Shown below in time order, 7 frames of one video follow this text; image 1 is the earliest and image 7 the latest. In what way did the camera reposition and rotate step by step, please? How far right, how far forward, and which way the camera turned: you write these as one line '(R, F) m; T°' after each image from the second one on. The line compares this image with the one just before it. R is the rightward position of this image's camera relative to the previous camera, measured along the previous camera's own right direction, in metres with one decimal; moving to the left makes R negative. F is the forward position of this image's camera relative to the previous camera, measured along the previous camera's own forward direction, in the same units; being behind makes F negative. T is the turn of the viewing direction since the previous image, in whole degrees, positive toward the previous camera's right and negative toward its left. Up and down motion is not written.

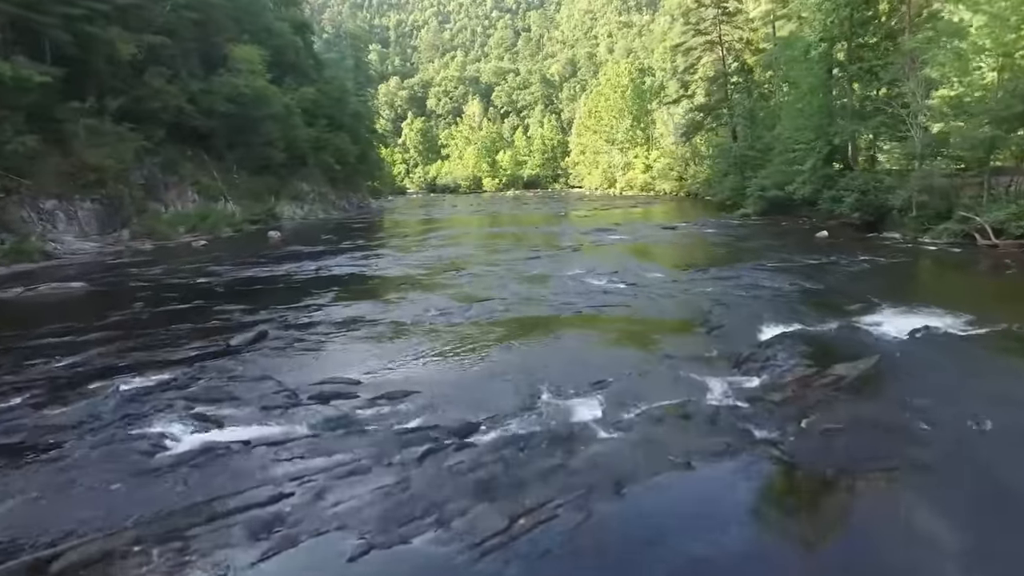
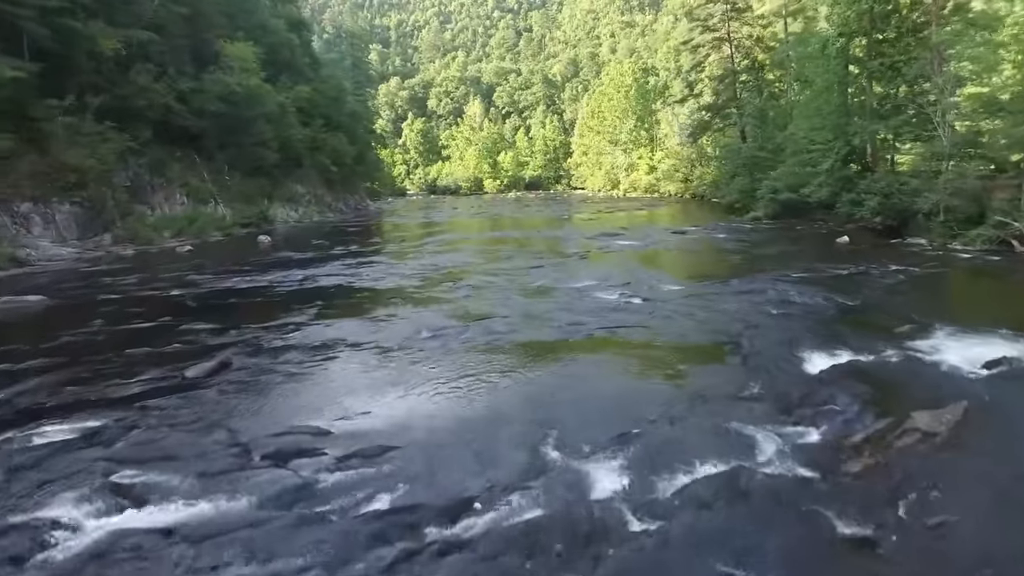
(0.0, +1.4) m; 0°
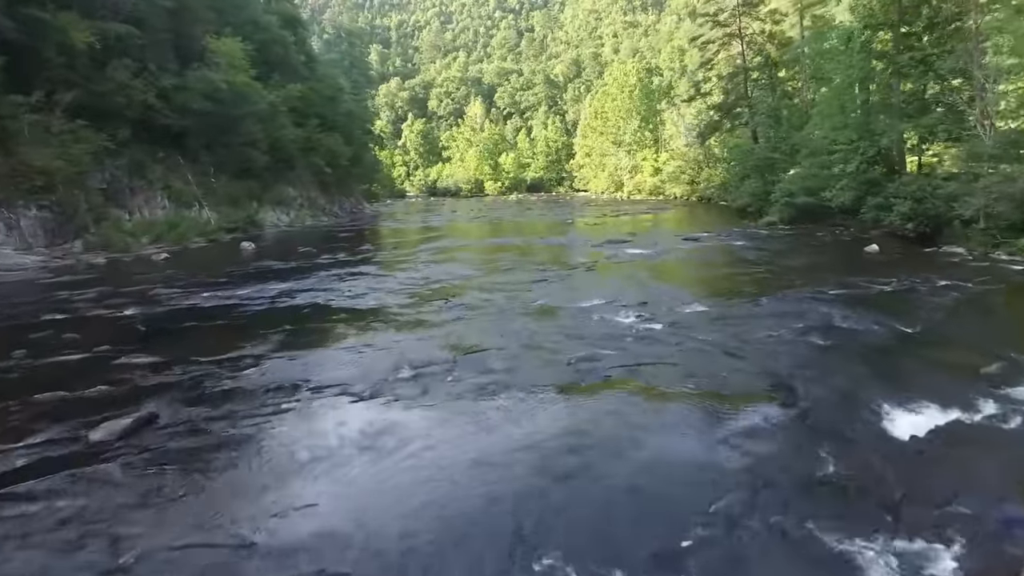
(0.0, +1.8) m; 0°
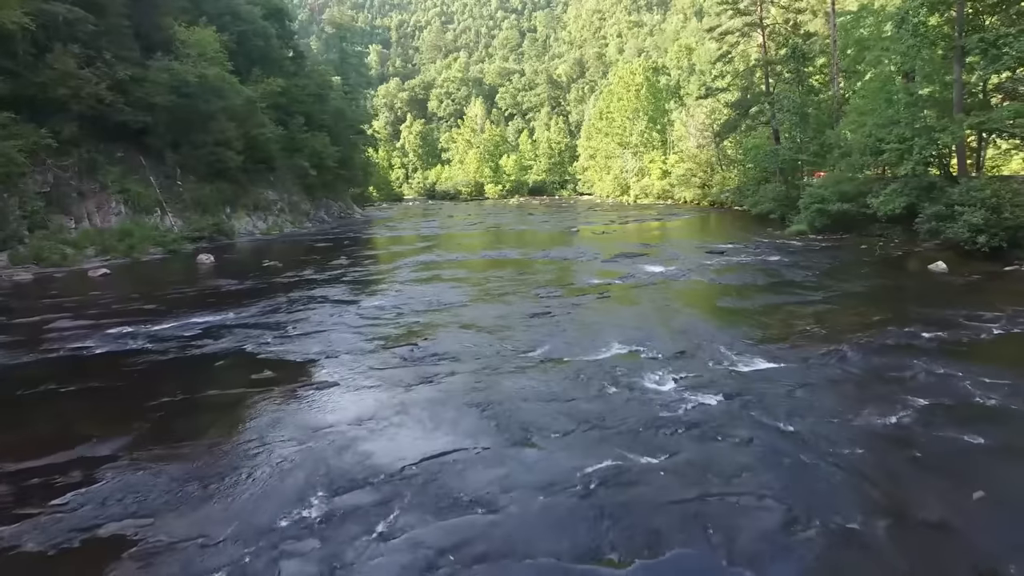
(+0.1, +3.4) m; 0°
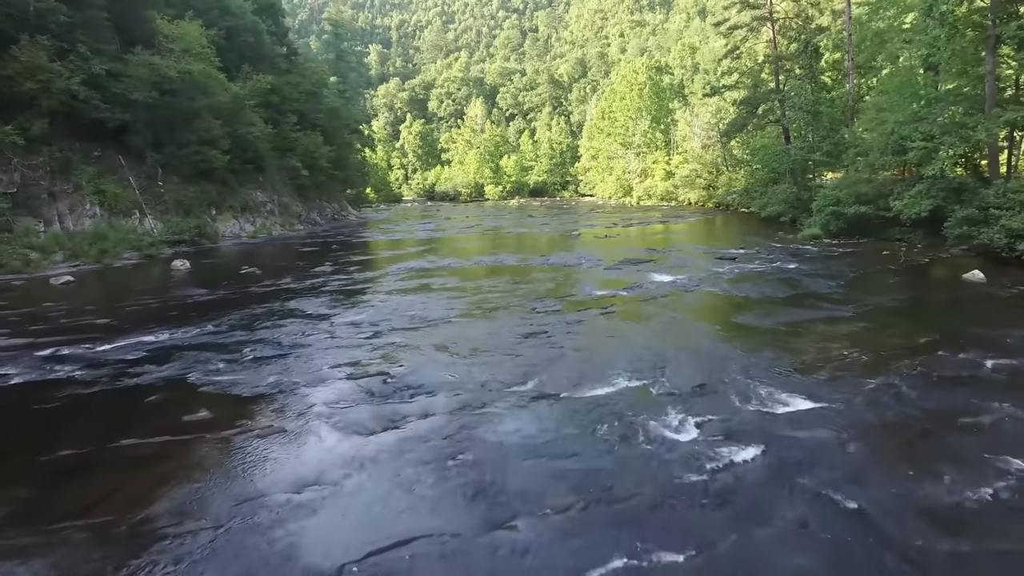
(+0.1, +1.5) m; 0°
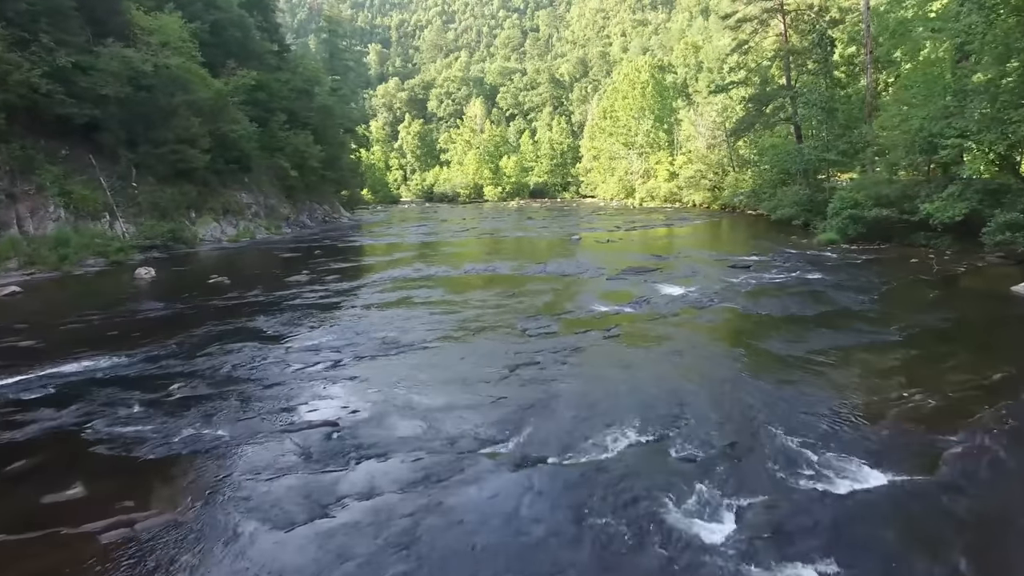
(+0.1, +1.8) m; 0°
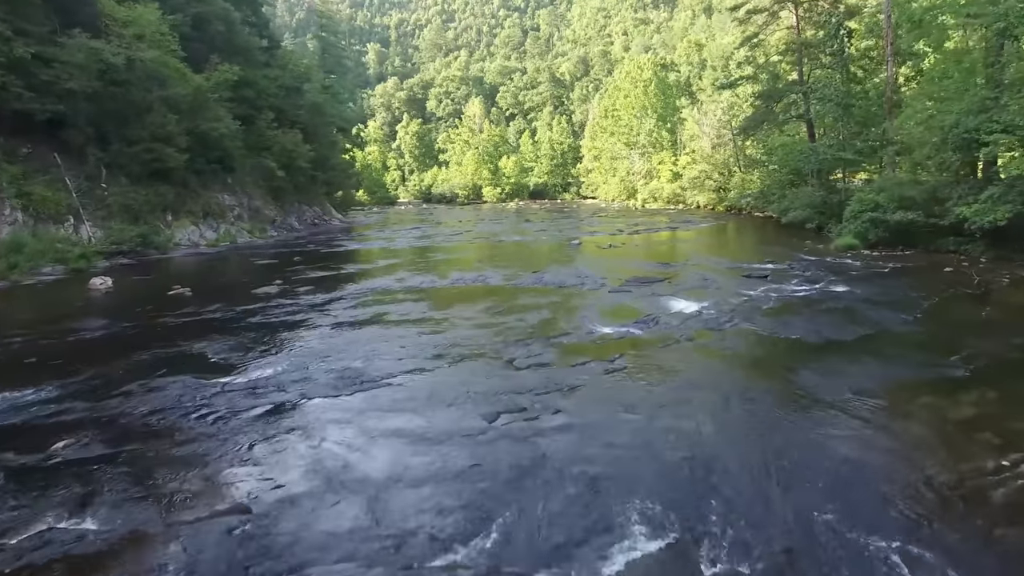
(+0.1, +1.8) m; 0°
